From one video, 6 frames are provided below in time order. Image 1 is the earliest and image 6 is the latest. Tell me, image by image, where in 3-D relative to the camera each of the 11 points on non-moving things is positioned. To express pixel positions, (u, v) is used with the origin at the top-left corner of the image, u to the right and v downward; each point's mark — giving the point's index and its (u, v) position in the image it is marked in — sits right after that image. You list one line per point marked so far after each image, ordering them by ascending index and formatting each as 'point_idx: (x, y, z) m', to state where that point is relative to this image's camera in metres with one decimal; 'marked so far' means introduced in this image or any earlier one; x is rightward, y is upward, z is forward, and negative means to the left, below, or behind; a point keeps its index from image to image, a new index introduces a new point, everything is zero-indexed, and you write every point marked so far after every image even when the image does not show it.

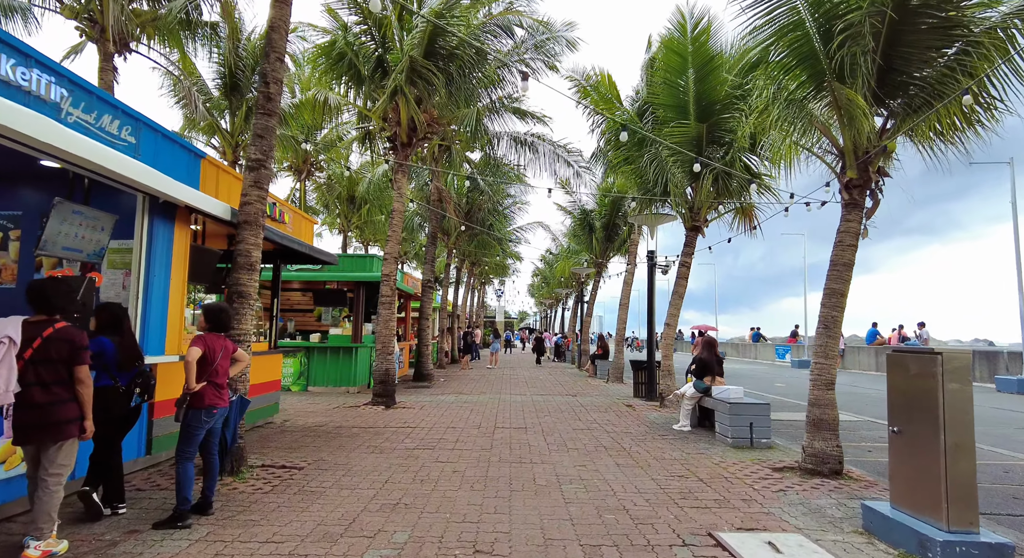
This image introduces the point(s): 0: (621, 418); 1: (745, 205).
0: (+1.9, -2.4, +10.4) m
1: (+4.7, +1.5, +12.3) m
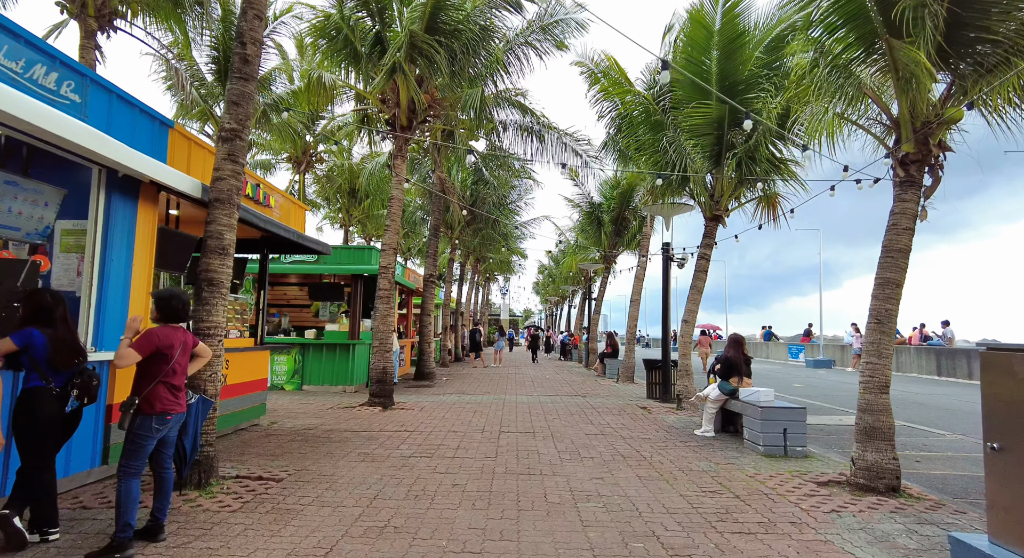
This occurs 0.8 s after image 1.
0: (+2.0, -2.3, +9.6) m
1: (+4.9, +1.6, +11.5) m
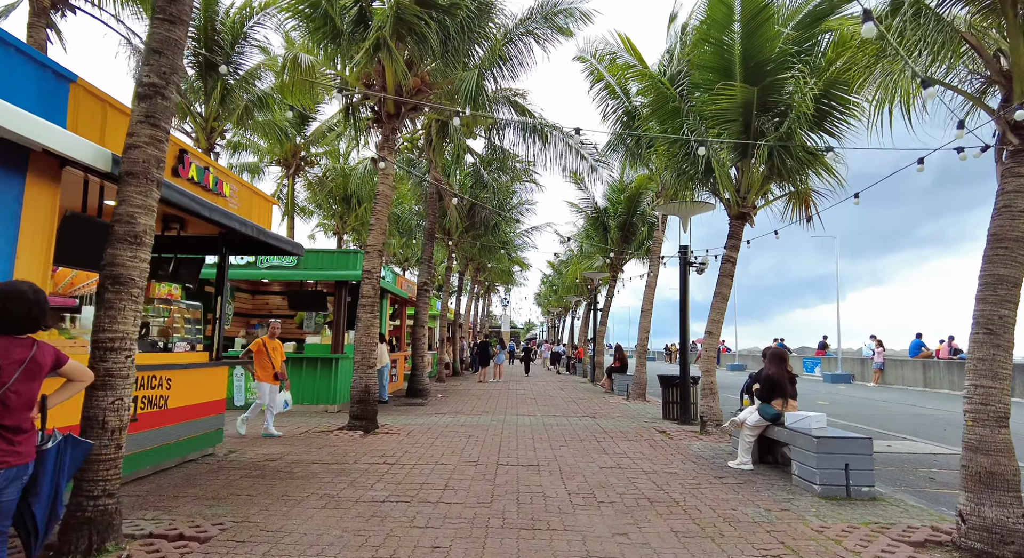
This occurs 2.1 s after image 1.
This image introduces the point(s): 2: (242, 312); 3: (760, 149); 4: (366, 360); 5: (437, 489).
0: (+2.0, -2.4, +8.2) m
1: (+4.9, +1.5, +10.2) m
2: (-6.6, -0.8, +14.9) m
3: (+3.9, +2.0, +9.5) m
4: (-2.4, -1.4, +10.0) m
5: (-0.7, -2.1, +6.0) m
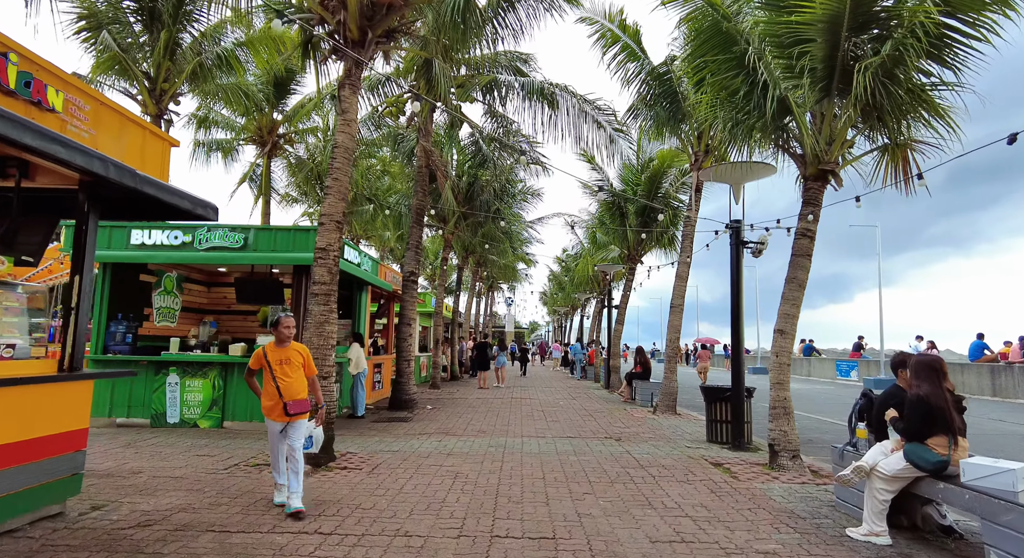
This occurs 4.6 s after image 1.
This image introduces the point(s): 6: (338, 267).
0: (+2.0, -2.1, +5.6) m
1: (+4.9, +1.7, +7.6) m
2: (-6.5, -0.6, +12.4) m
3: (+3.9, +2.3, +6.9) m
4: (-2.4, -1.1, +7.5) m
5: (-0.7, -1.8, +3.4) m
6: (-2.2, +0.2, +7.7) m
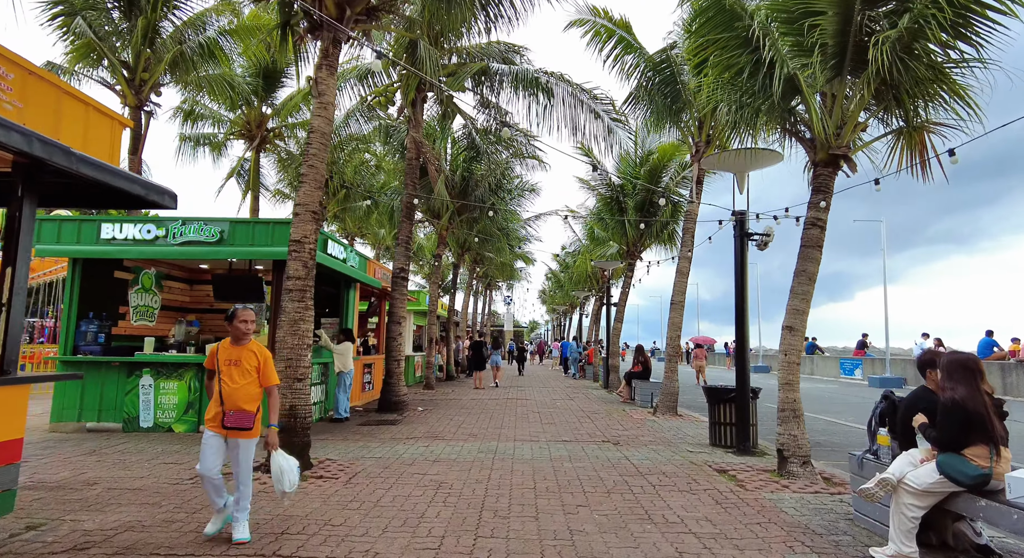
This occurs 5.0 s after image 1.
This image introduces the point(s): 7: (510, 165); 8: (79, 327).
0: (+1.9, -2.0, +5.1) m
1: (+4.8, +1.8, +7.1) m
2: (-6.6, -0.5, +11.9) m
3: (+3.8, +2.4, +6.4) m
4: (-2.5, -1.1, +7.0) m
5: (-0.9, -1.8, +2.9) m
6: (-2.3, +0.2, +7.2) m
7: (0.0, +3.4, +18.1) m
8: (-7.0, -0.8, +9.7) m
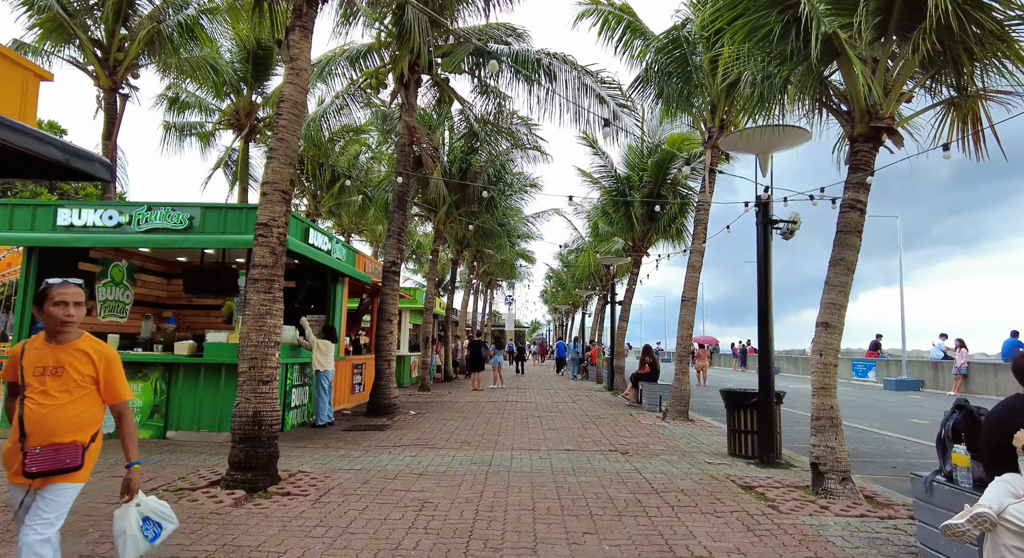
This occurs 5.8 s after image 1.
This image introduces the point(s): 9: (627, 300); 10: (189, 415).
0: (+1.9, -1.9, +4.3) m
1: (+4.7, +1.9, +6.2) m
2: (-6.7, -0.4, +11.1) m
3: (+3.7, +2.5, +5.5) m
4: (-2.5, -0.9, +6.1) m
5: (-0.9, -1.6, +2.0) m
6: (-2.4, +0.3, +6.3) m
7: (0.0, +3.5, +17.3) m
8: (-7.0, -0.6, +8.9) m
9: (+3.6, -0.6, +18.7) m
10: (-4.5, -1.9, +8.4) m
